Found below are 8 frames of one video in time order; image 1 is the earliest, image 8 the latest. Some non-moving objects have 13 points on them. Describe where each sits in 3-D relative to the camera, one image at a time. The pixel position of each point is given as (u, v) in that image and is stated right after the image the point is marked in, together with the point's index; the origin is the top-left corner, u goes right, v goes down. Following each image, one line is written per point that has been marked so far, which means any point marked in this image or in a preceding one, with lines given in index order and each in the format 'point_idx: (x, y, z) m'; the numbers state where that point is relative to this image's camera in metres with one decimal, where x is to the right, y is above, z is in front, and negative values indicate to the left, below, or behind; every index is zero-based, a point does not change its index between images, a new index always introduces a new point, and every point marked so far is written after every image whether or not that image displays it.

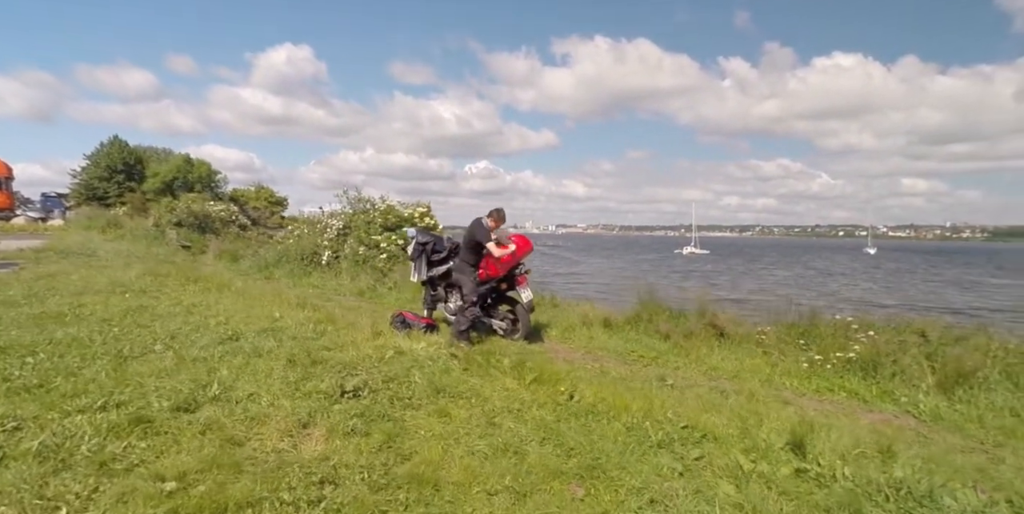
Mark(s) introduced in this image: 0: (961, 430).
0: (+5.1, -1.9, +7.2) m
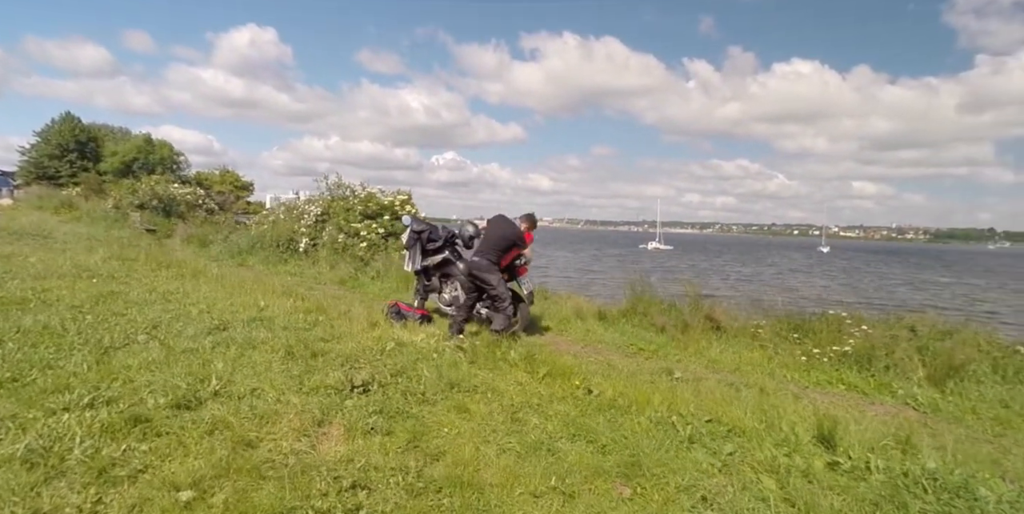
0: (+5.2, -1.9, +7.4) m
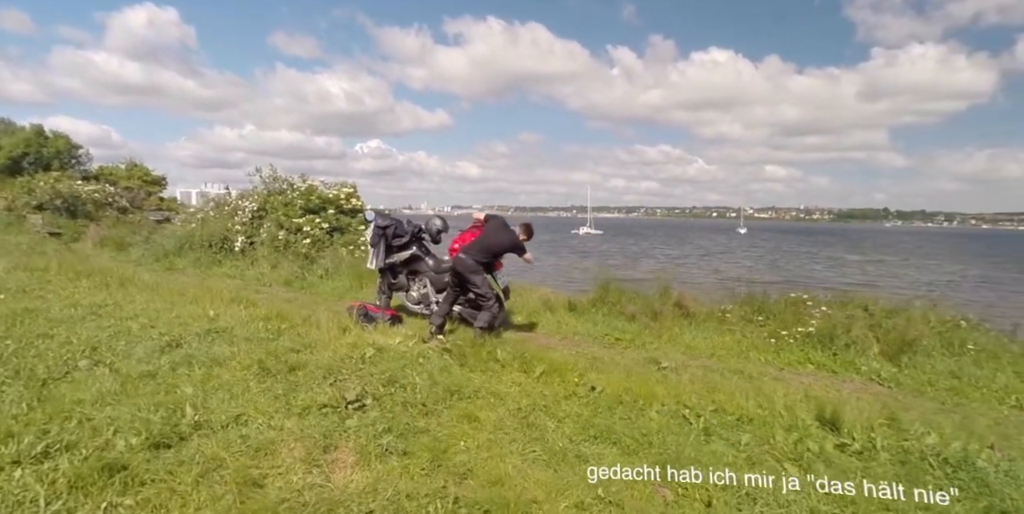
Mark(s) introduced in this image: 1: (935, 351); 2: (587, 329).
0: (+5.1, -1.6, +7.8) m
1: (+6.0, -1.2, +8.8) m
2: (+1.1, -1.0, +9.4) m
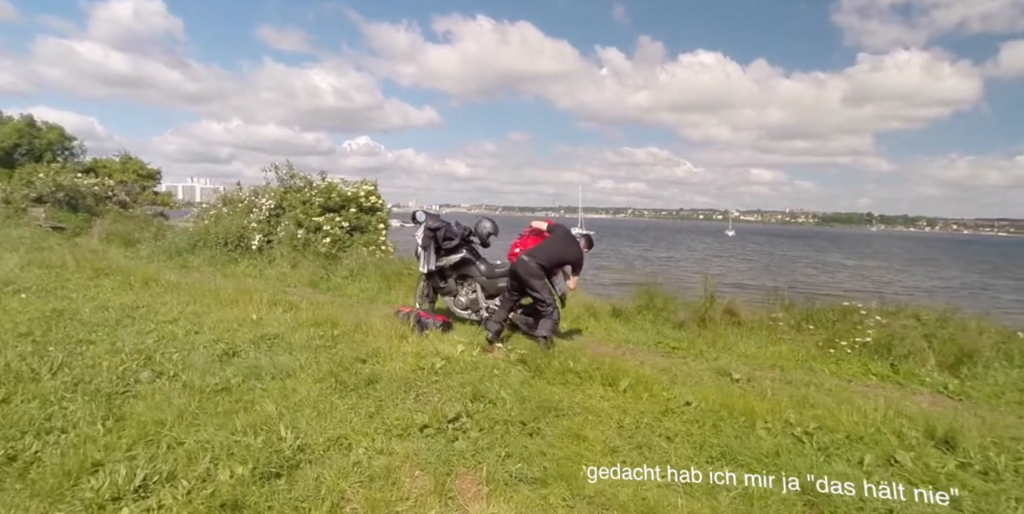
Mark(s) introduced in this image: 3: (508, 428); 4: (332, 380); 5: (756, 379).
0: (+5.8, -1.8, +7.7) m
1: (+6.7, -1.4, +8.7) m
2: (+1.8, -1.1, +9.0) m
3: (0.0, -1.4, +5.3) m
4: (-1.6, -1.1, +5.8) m
5: (+3.0, -1.5, +7.7) m
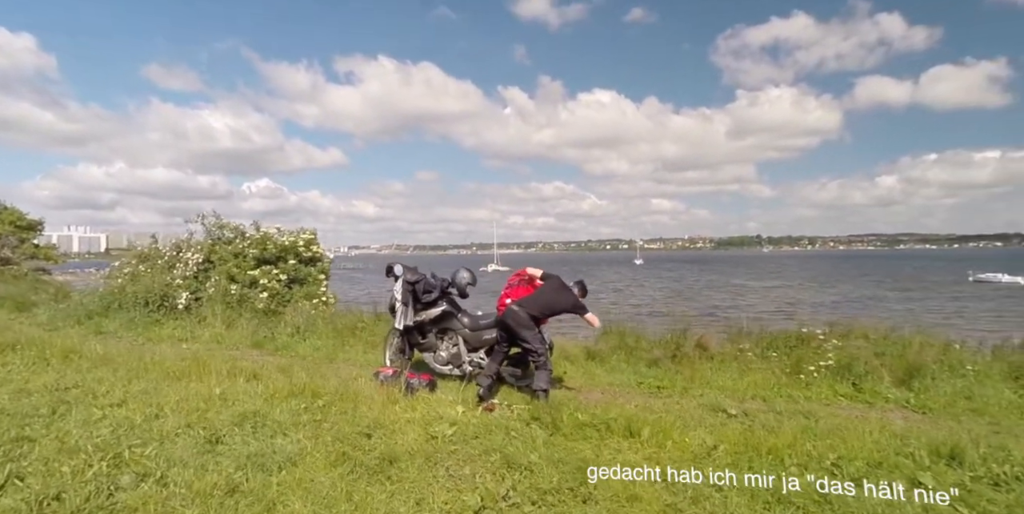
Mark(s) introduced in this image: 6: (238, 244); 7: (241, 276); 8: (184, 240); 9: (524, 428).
0: (+5.7, -2.0, +8.2) m
1: (+6.4, -1.7, +9.4) m
2: (+1.5, -1.7, +8.8) m
3: (+0.4, -1.8, +4.8) m
4: (-1.3, -1.6, +5.1) m
5: (+2.9, -1.9, +7.8) m
6: (-4.8, +0.2, +11.3) m
7: (-4.6, -0.3, +10.8) m
8: (-5.8, +0.3, +11.3) m
9: (+0.1, -1.7, +6.3) m
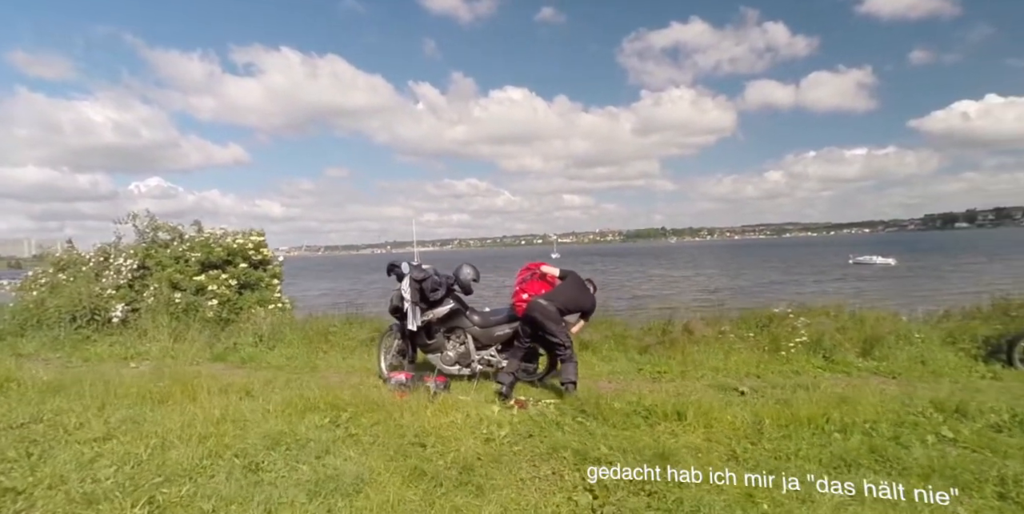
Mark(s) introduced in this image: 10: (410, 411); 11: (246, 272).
0: (+5.8, -1.7, +8.9) m
1: (+6.2, -1.3, +10.2) m
2: (+1.5, -1.5, +8.7) m
3: (+1.1, -1.7, +4.6) m
4: (-0.6, -1.6, +4.6) m
5: (+3.0, -1.6, +7.9) m
6: (-5.3, +0.1, +10.0) m
7: (-4.9, -0.4, +9.6) m
8: (-6.2, +0.2, +9.8) m
9: (+0.6, -1.5, +6.0) m
10: (-1.0, -1.4, +6.0) m
11: (-4.3, -0.2, +10.3) m
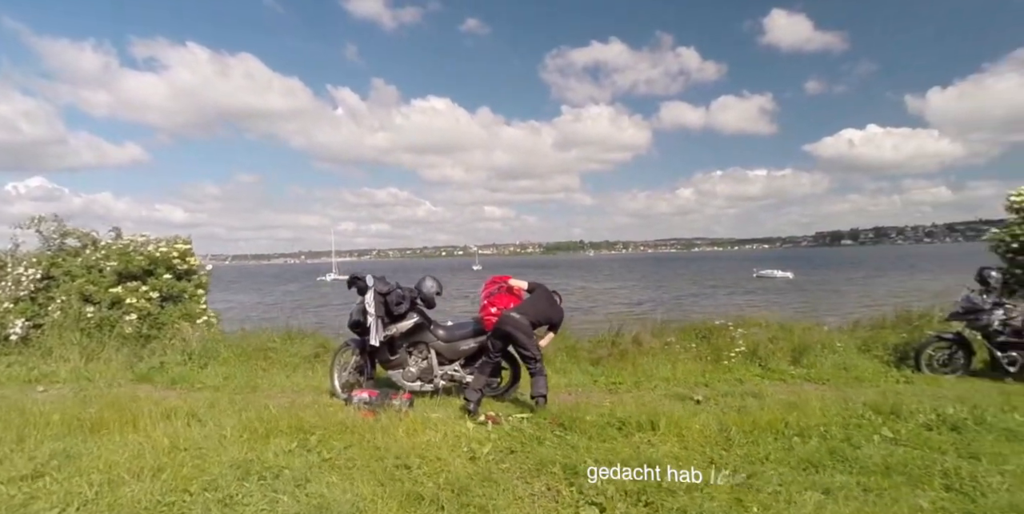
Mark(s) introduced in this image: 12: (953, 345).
0: (+5.1, -1.9, +9.5) m
1: (+5.3, -1.6, +10.8) m
2: (+0.9, -1.7, +8.7) m
3: (+1.1, -1.8, +4.5) m
4: (-0.6, -1.6, +4.3) m
5: (+2.5, -1.8, +8.1) m
6: (-6.0, 0.0, +9.0) m
7: (-5.6, -0.5, +8.6) m
8: (-6.9, +0.1, +8.7) m
9: (+0.4, -1.7, +5.9) m
10: (-1.1, -1.5, +5.6) m
11: (-5.1, -0.4, +9.5) m
12: (+7.1, -1.4, +10.3) m
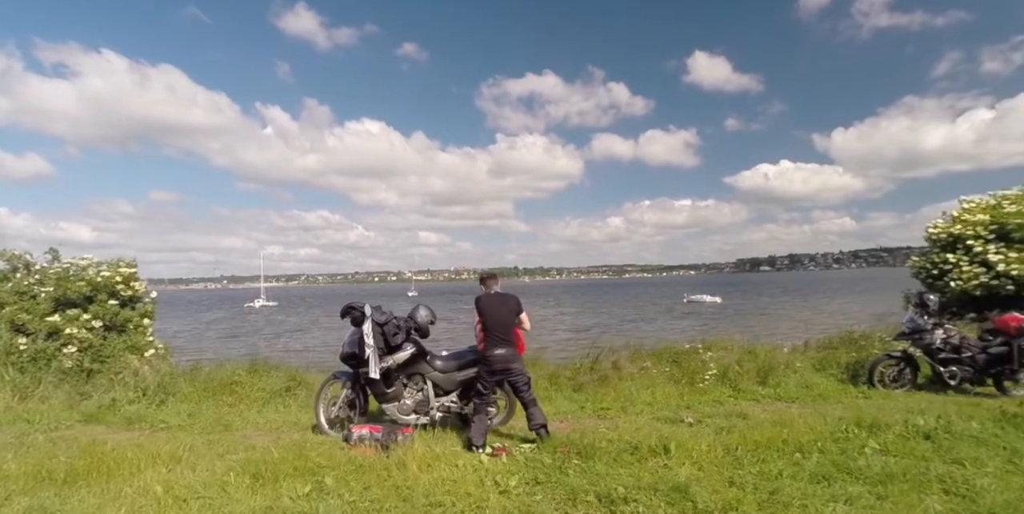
0: (+4.8, -2.3, +9.8) m
1: (+4.8, -2.0, +11.2) m
2: (+0.7, -1.9, +8.5) m
3: (+1.4, -1.9, +4.4) m
4: (-0.2, -1.7, +3.9) m
5: (+2.4, -2.1, +8.2) m
6: (-6.1, -0.3, +8.0) m
7: (-5.7, -0.8, +7.7) m
8: (-7.0, -0.2, +7.6) m
9: (+0.5, -1.8, +5.6) m
10: (-0.9, -1.7, +5.2) m
11: (-5.3, -0.7, +8.6) m
12: (+6.7, -1.8, +11.0) m
